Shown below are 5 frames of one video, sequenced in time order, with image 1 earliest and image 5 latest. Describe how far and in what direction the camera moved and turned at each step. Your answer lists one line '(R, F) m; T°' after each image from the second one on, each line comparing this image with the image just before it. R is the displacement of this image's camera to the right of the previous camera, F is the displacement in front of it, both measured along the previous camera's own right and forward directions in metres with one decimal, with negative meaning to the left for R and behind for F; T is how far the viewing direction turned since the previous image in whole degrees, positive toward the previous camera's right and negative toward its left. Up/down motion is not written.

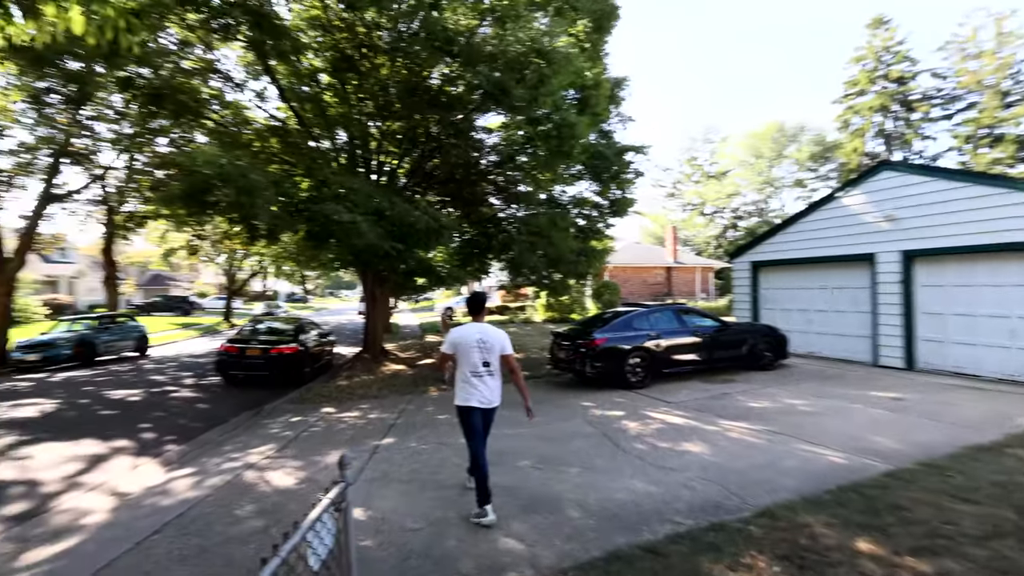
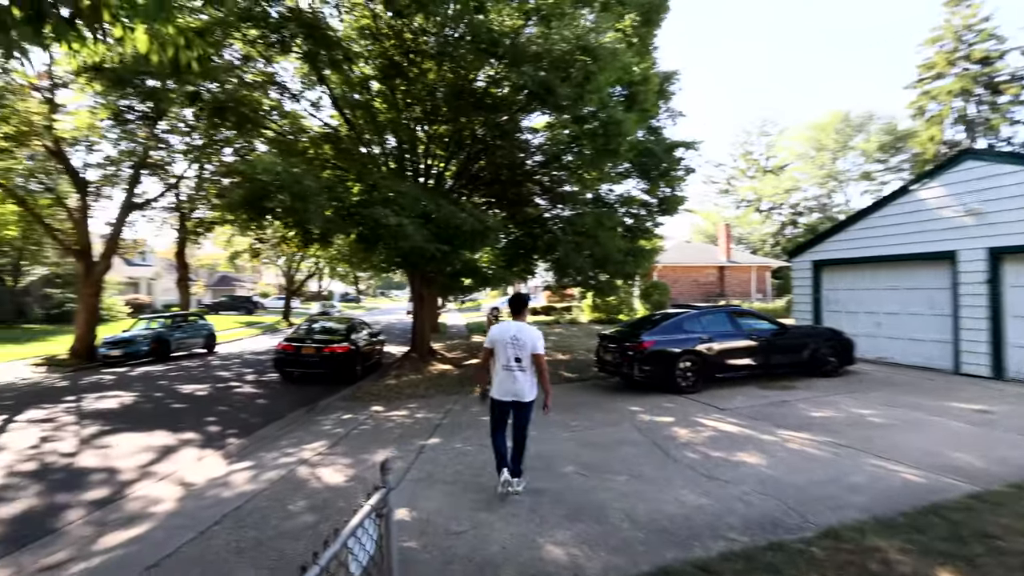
(0.0, +0.1) m; -6°
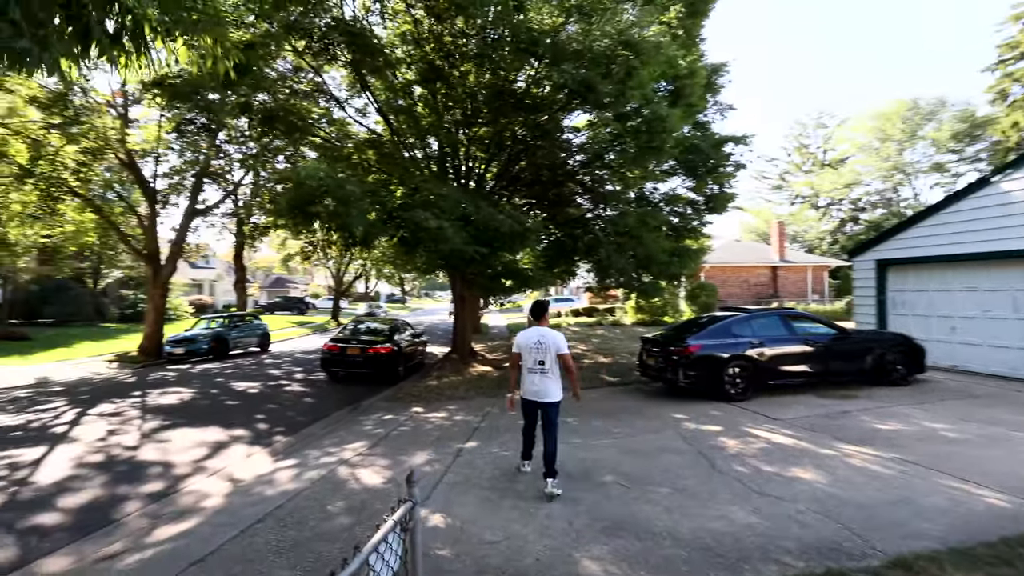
(+0.1, +0.1) m; -5°
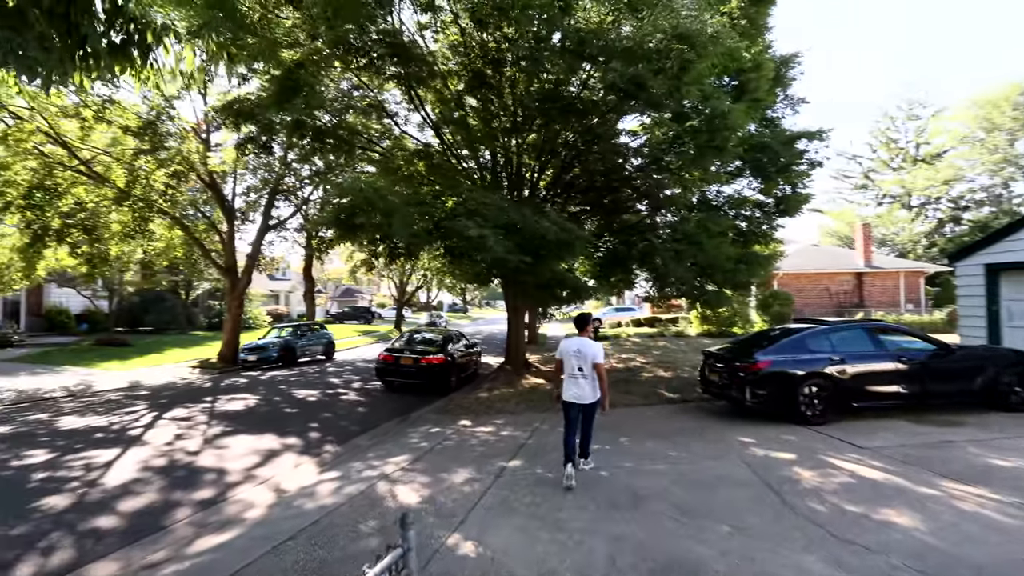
(+0.2, +0.3) m; -7°
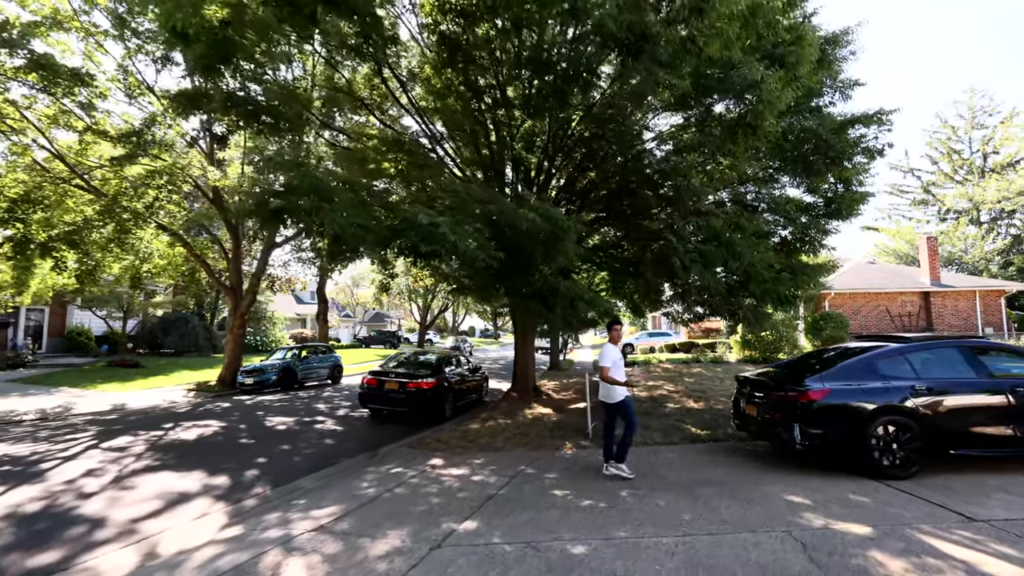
(+0.8, +1.5) m; -4°
